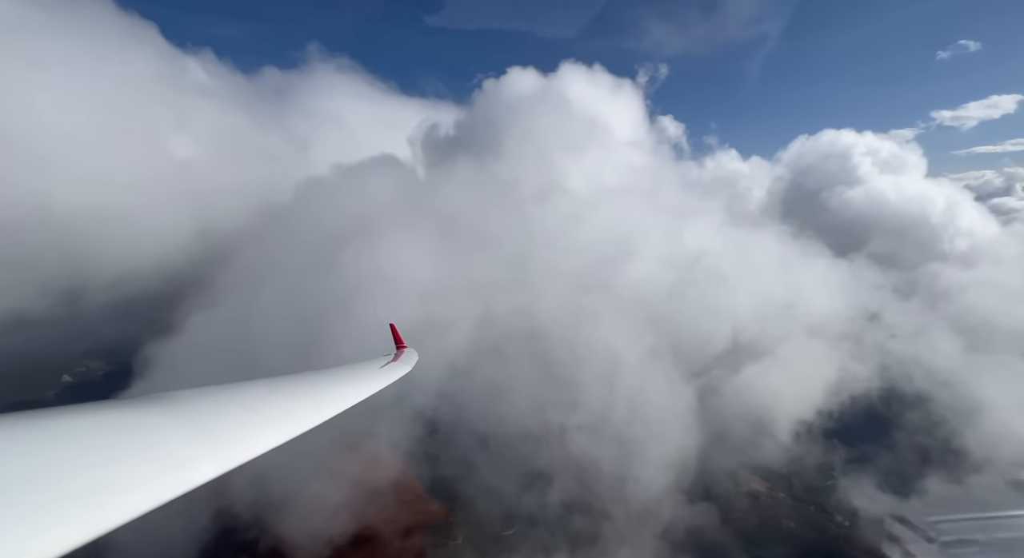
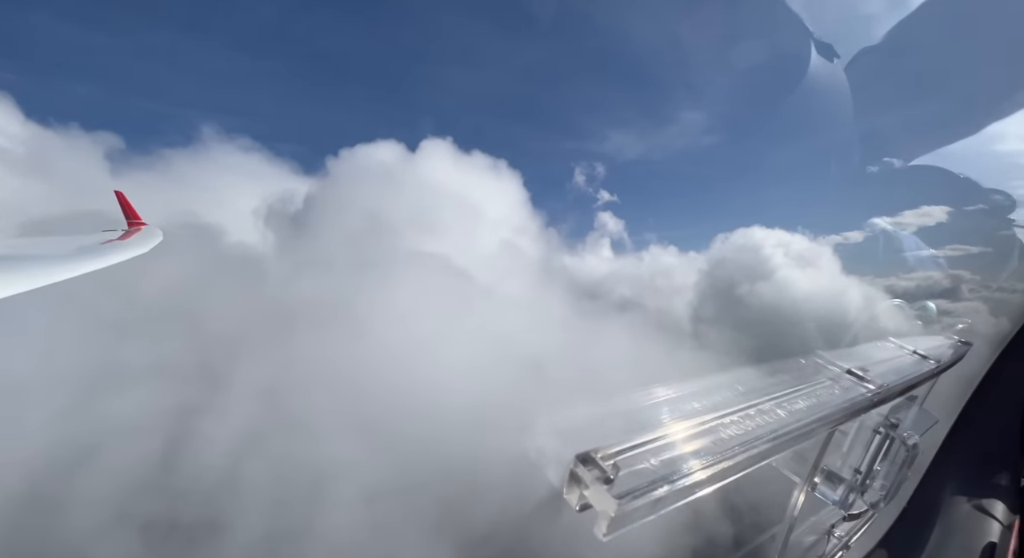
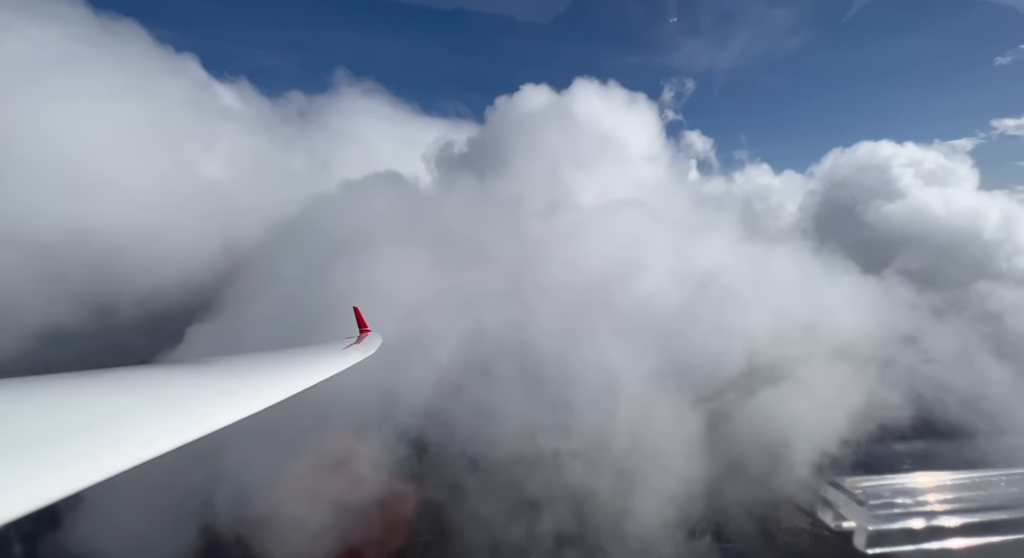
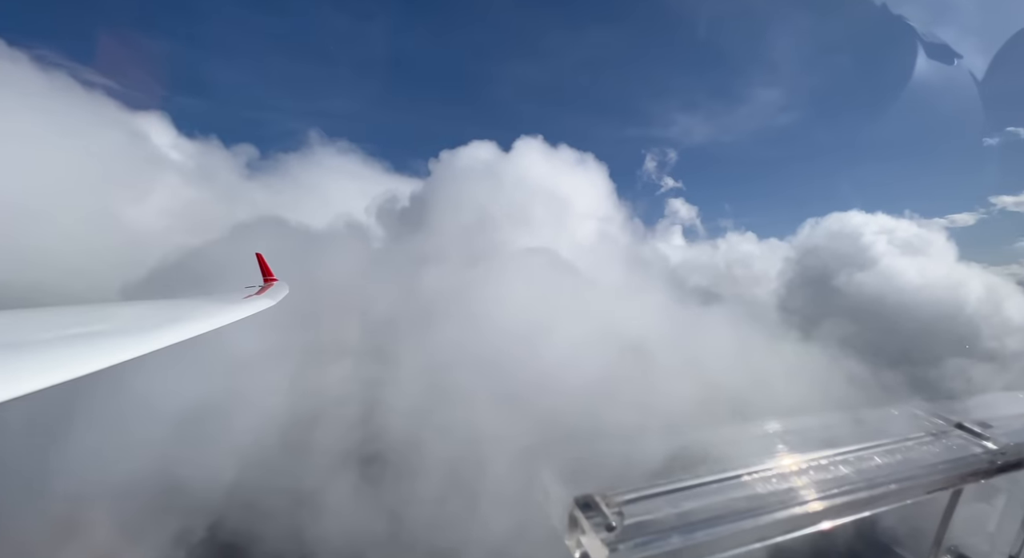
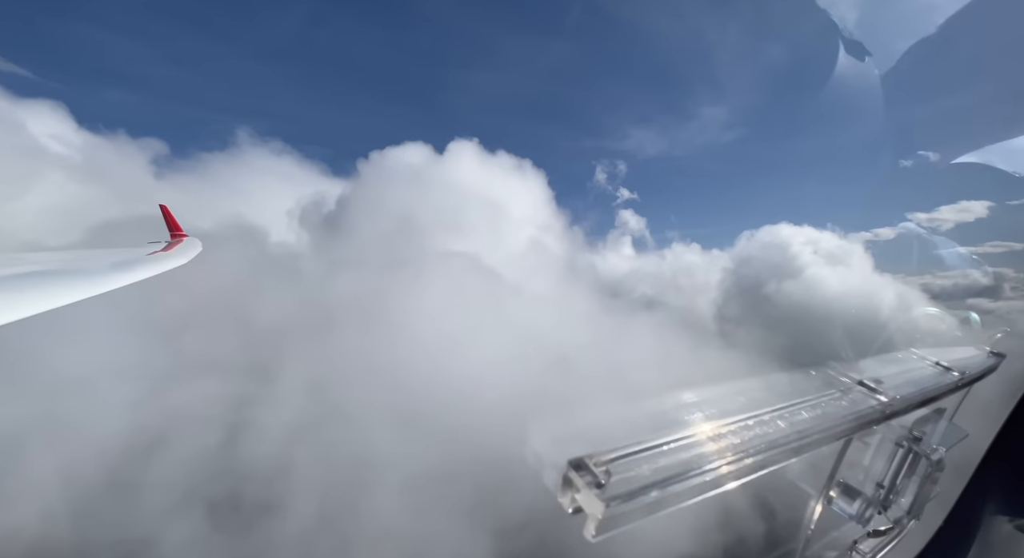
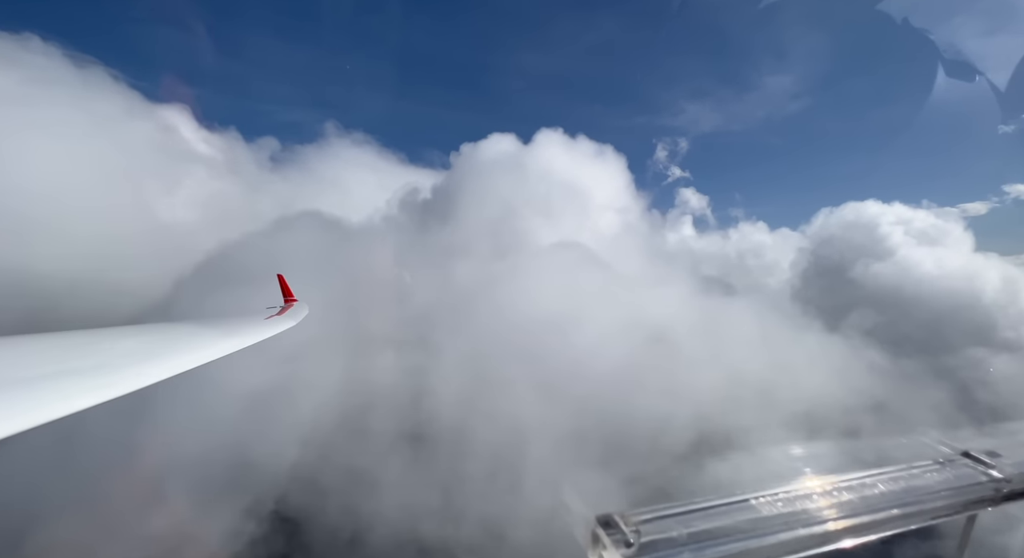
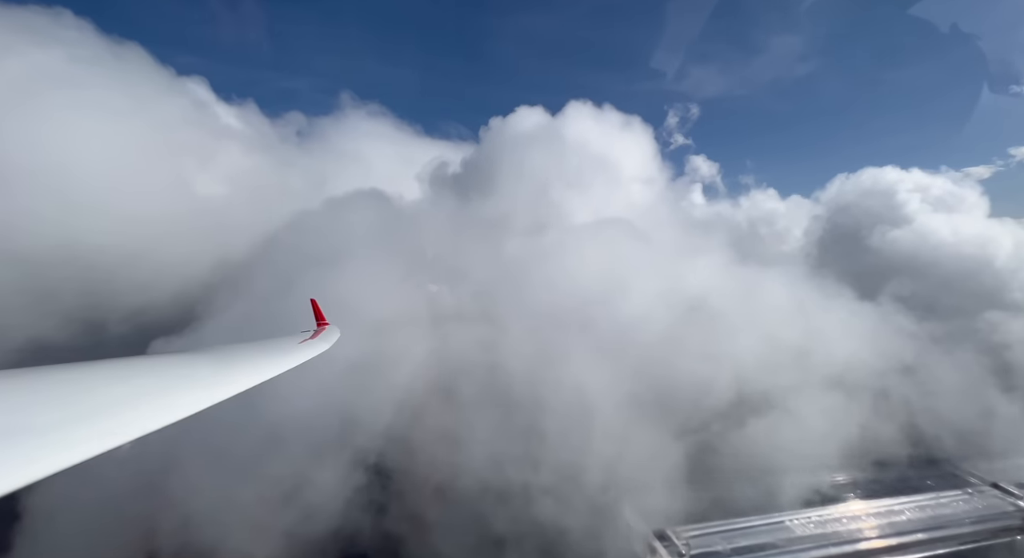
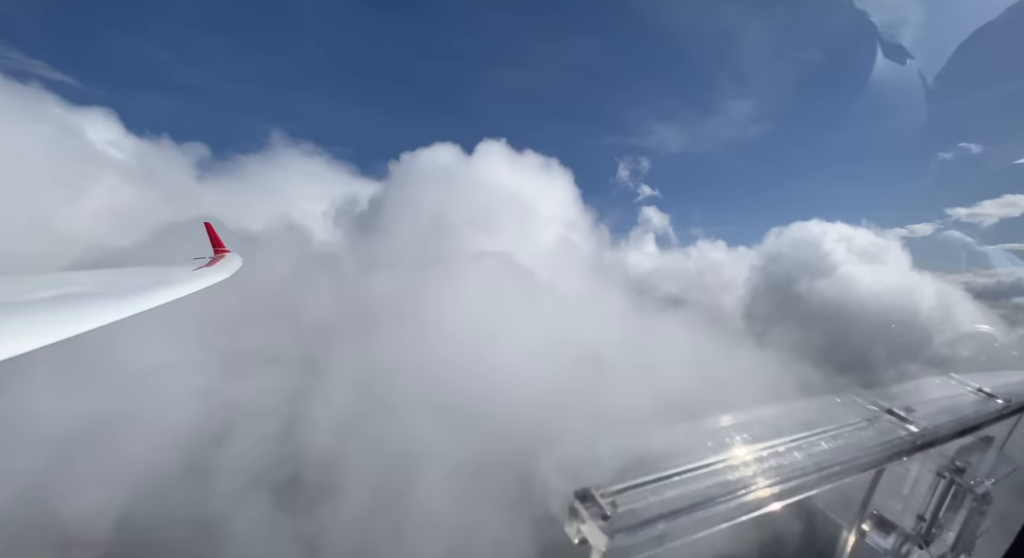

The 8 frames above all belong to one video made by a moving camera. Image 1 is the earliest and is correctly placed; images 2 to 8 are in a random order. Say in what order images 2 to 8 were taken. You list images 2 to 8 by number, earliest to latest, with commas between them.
3, 7, 6, 4, 8, 5, 2
